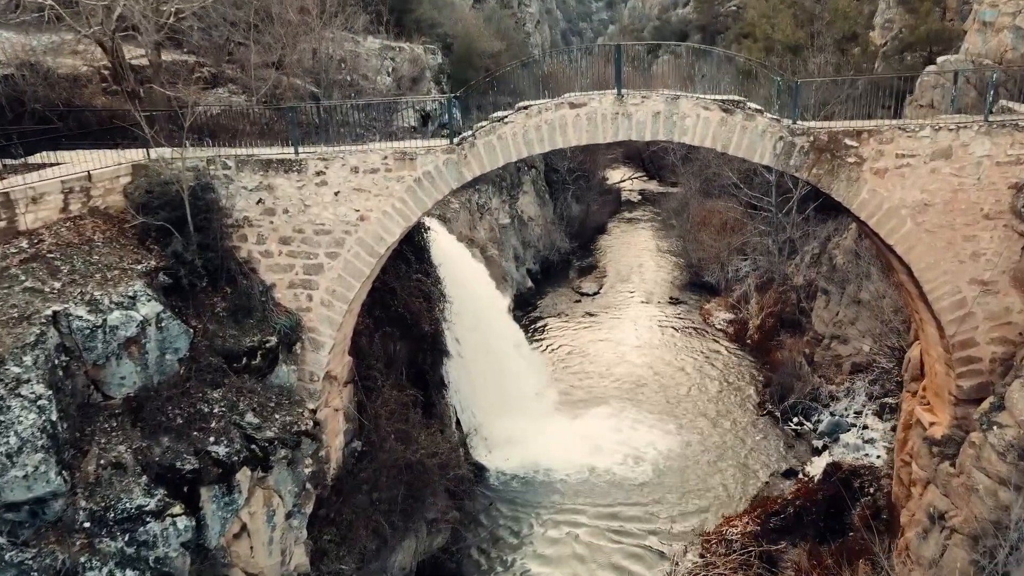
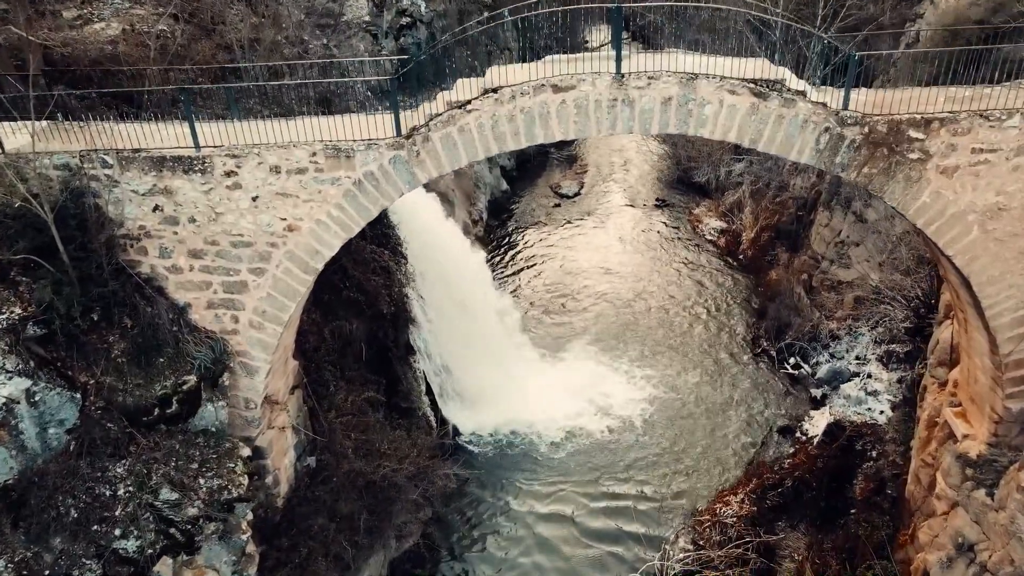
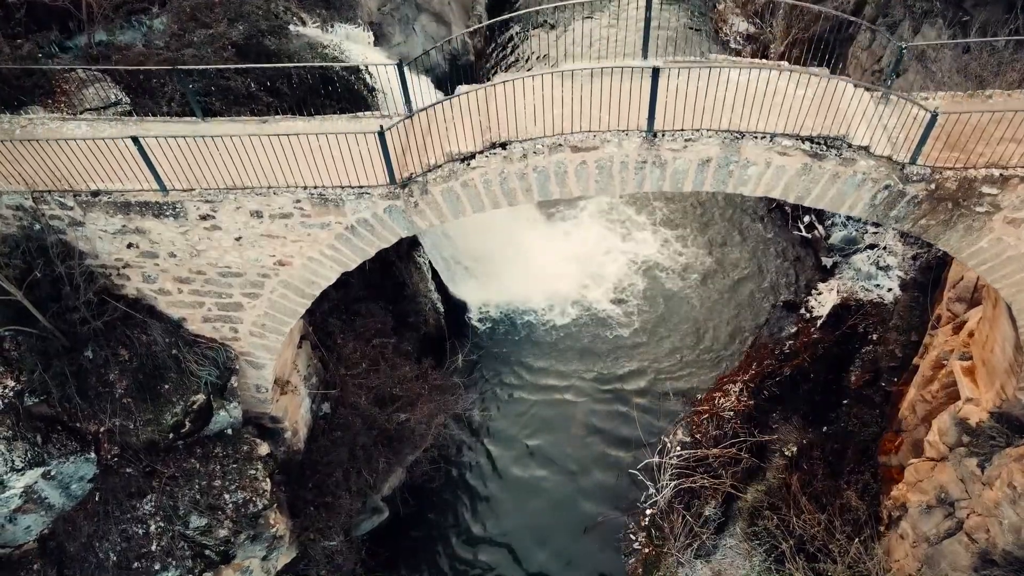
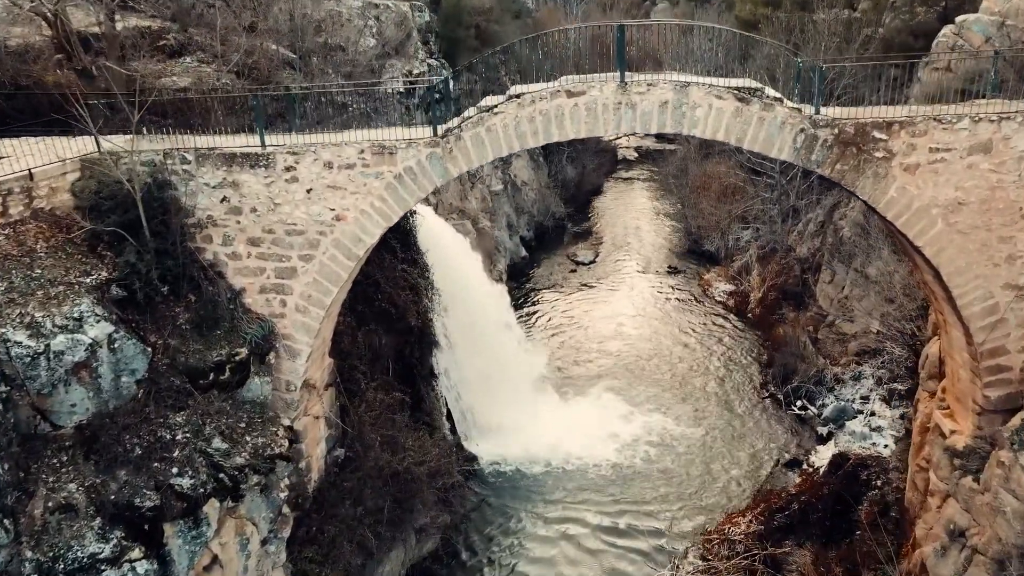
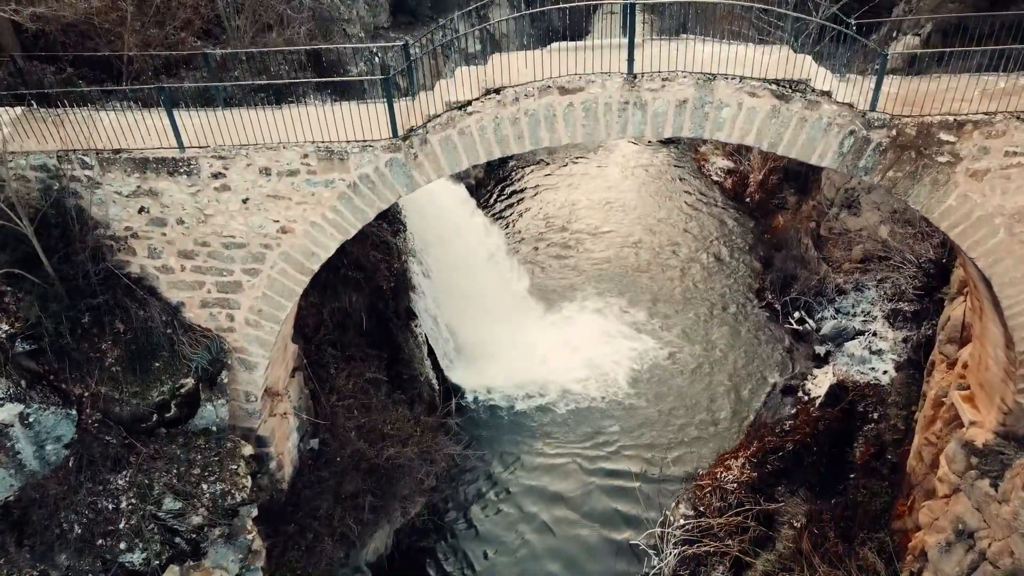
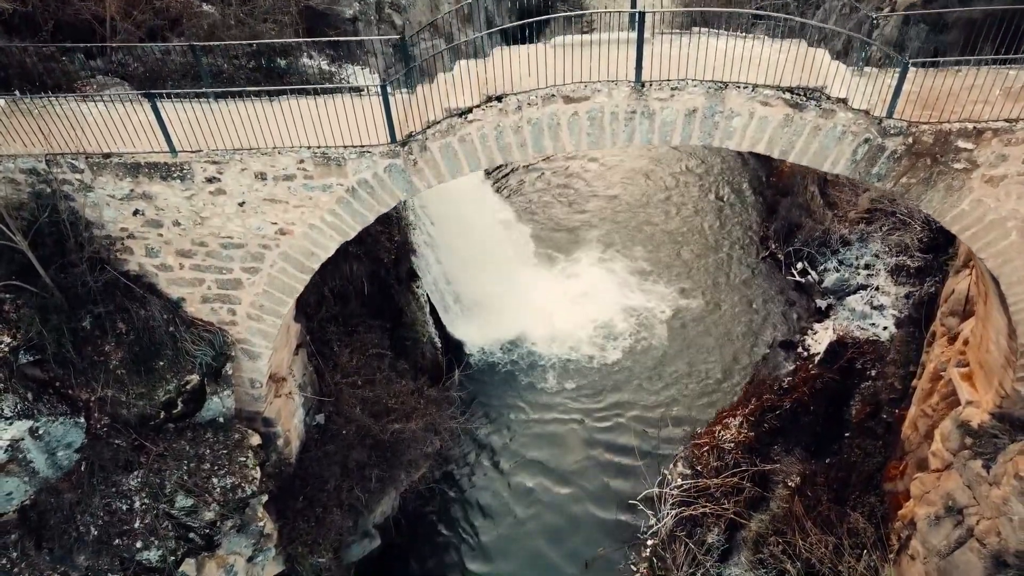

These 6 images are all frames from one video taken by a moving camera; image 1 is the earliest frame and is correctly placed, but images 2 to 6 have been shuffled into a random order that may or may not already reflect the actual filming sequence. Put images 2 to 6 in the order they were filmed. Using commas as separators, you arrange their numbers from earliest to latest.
4, 2, 5, 6, 3
